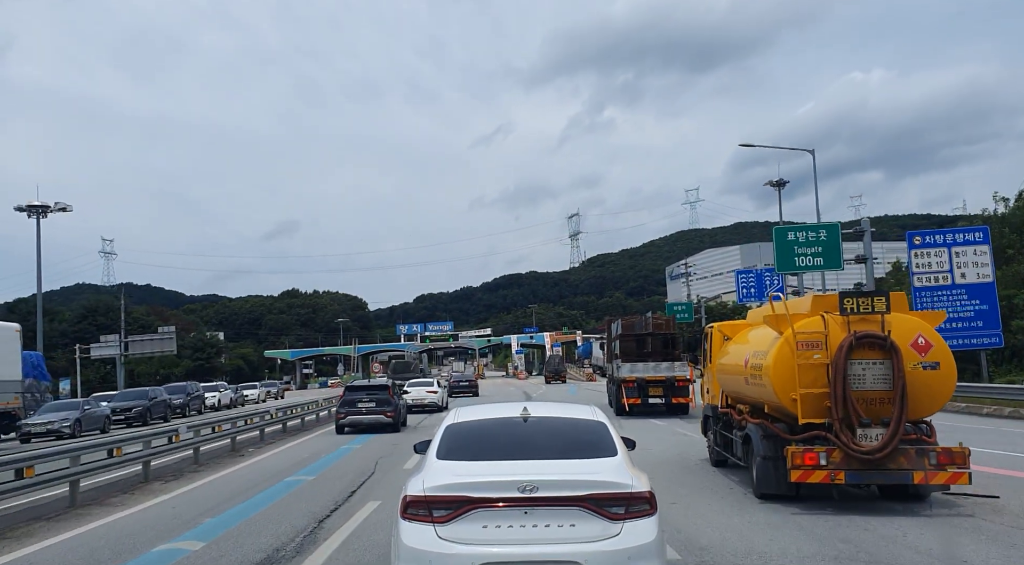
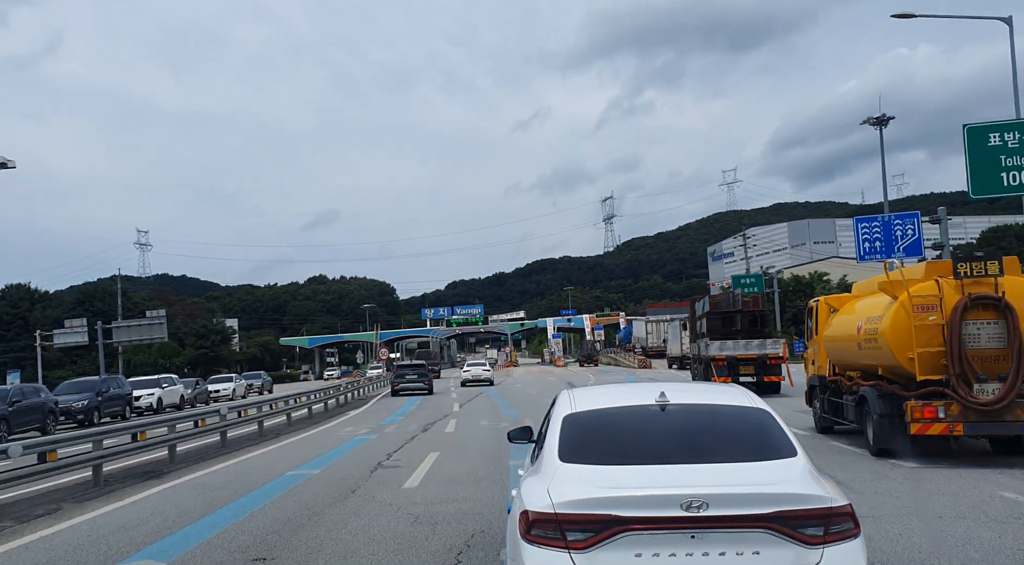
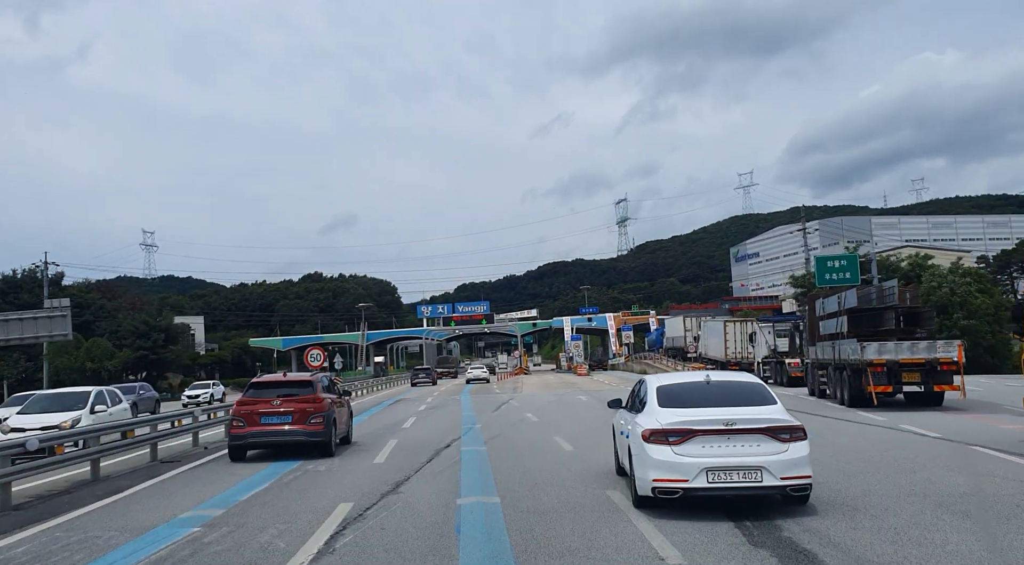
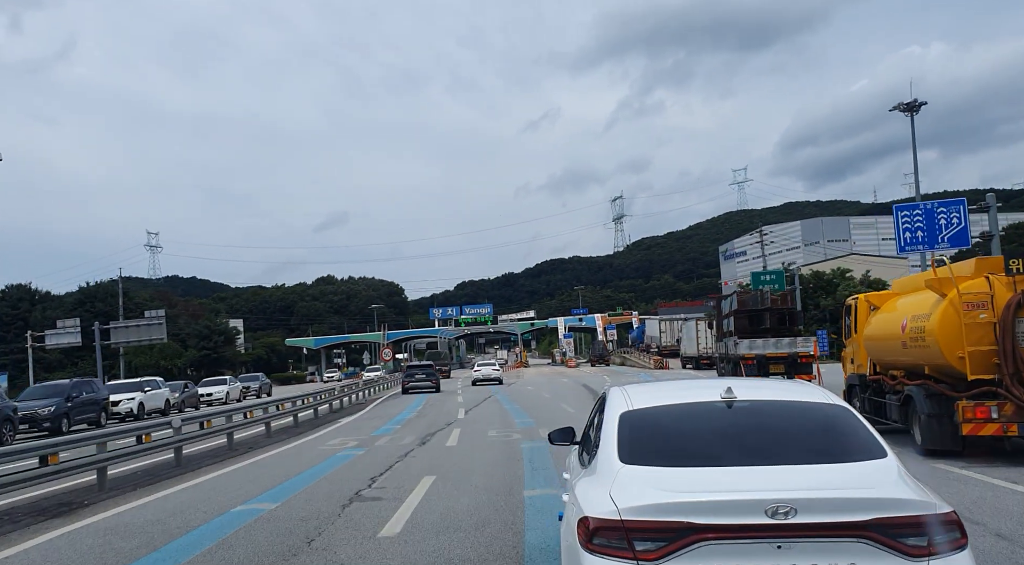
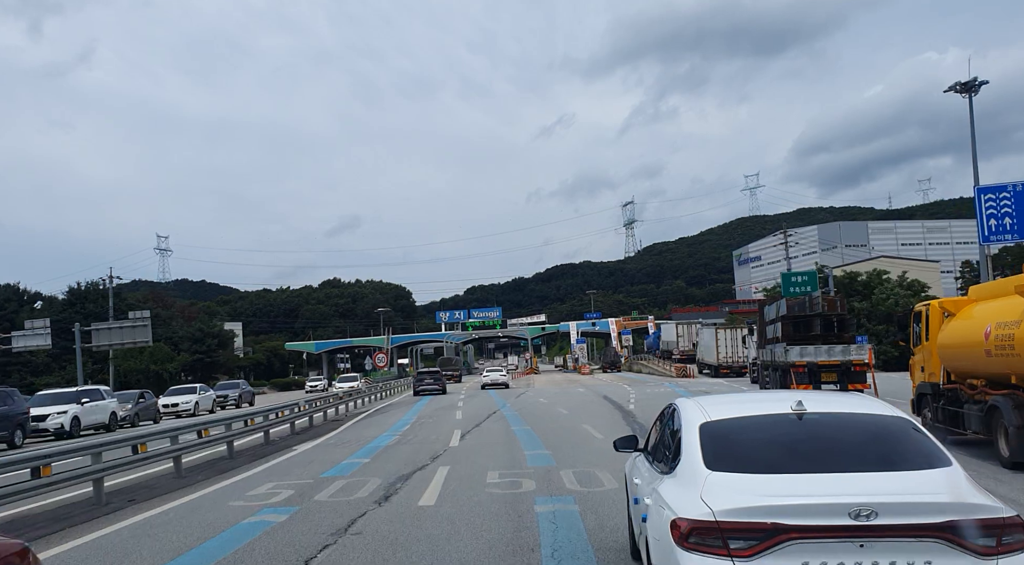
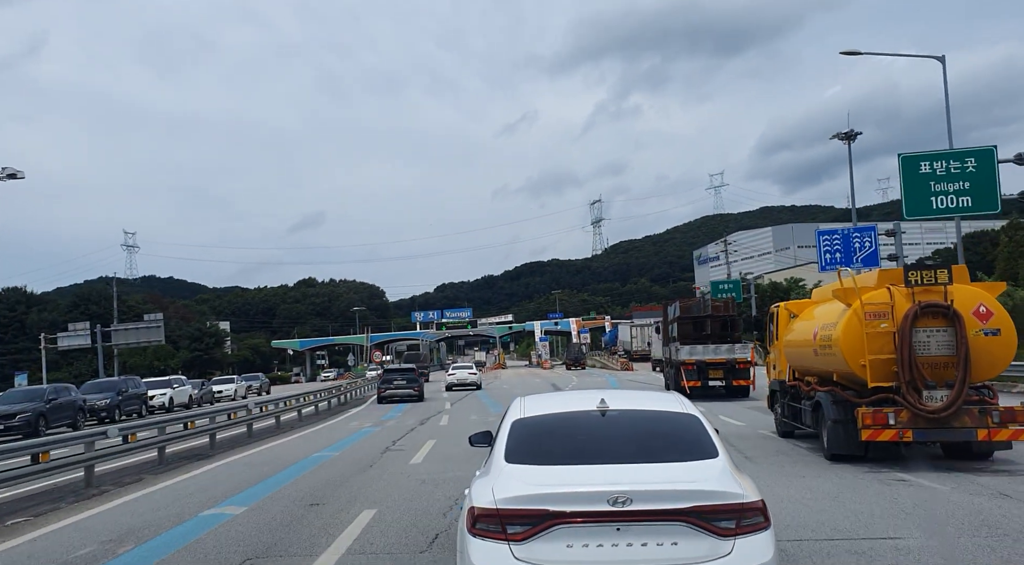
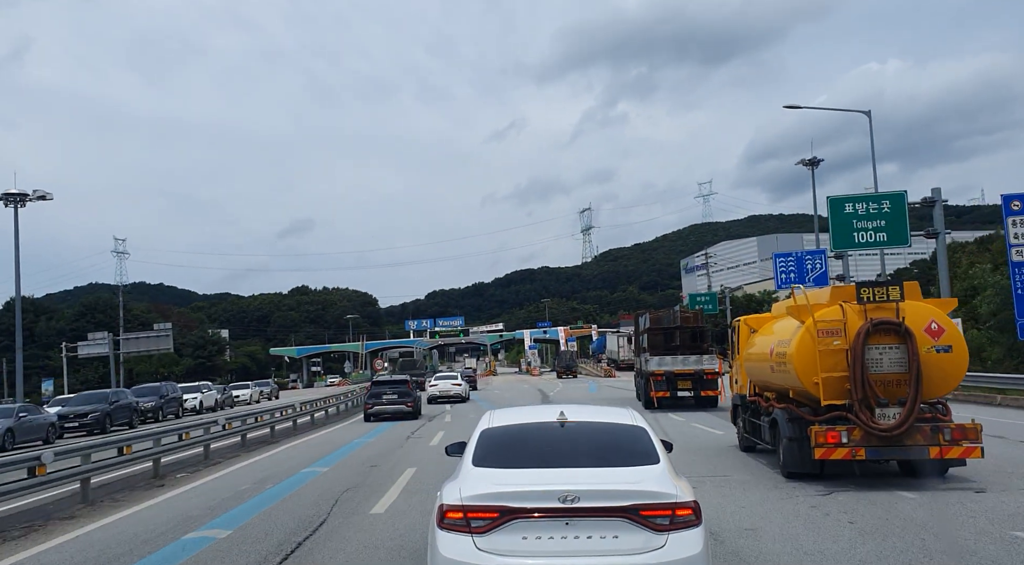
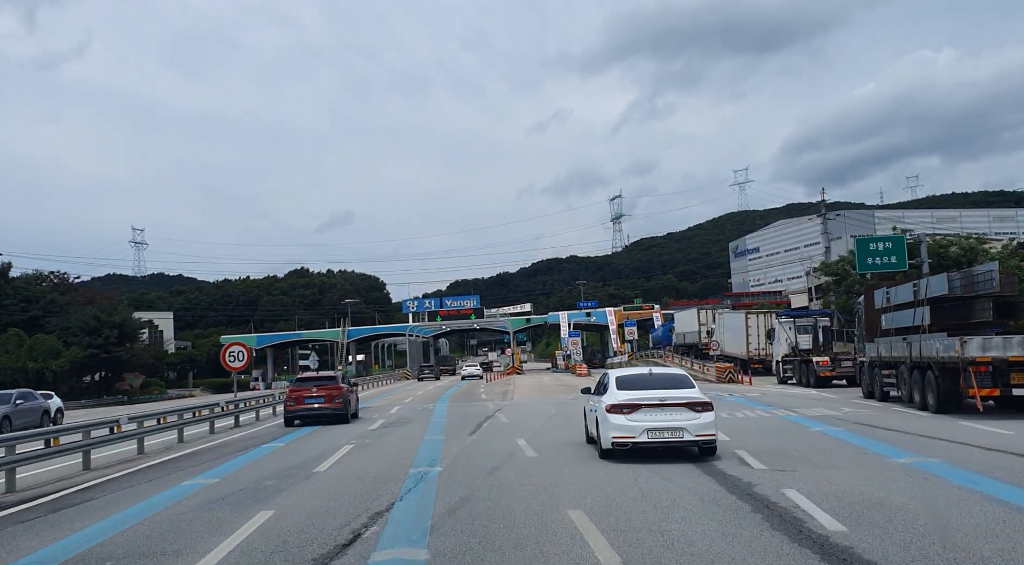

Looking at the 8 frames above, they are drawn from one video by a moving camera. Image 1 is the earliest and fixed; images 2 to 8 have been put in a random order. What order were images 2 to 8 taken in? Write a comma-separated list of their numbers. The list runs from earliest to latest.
7, 6, 2, 4, 5, 3, 8
